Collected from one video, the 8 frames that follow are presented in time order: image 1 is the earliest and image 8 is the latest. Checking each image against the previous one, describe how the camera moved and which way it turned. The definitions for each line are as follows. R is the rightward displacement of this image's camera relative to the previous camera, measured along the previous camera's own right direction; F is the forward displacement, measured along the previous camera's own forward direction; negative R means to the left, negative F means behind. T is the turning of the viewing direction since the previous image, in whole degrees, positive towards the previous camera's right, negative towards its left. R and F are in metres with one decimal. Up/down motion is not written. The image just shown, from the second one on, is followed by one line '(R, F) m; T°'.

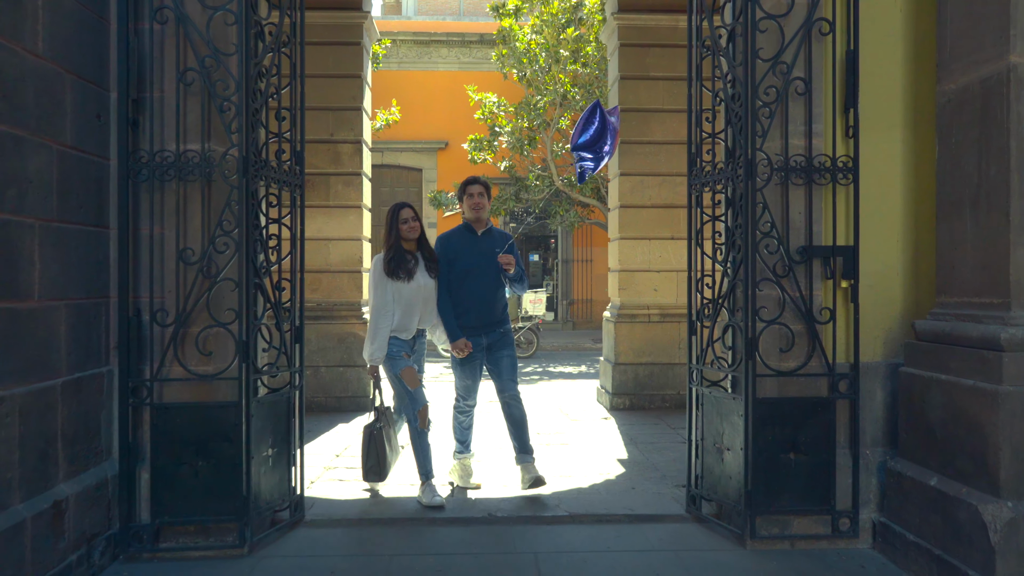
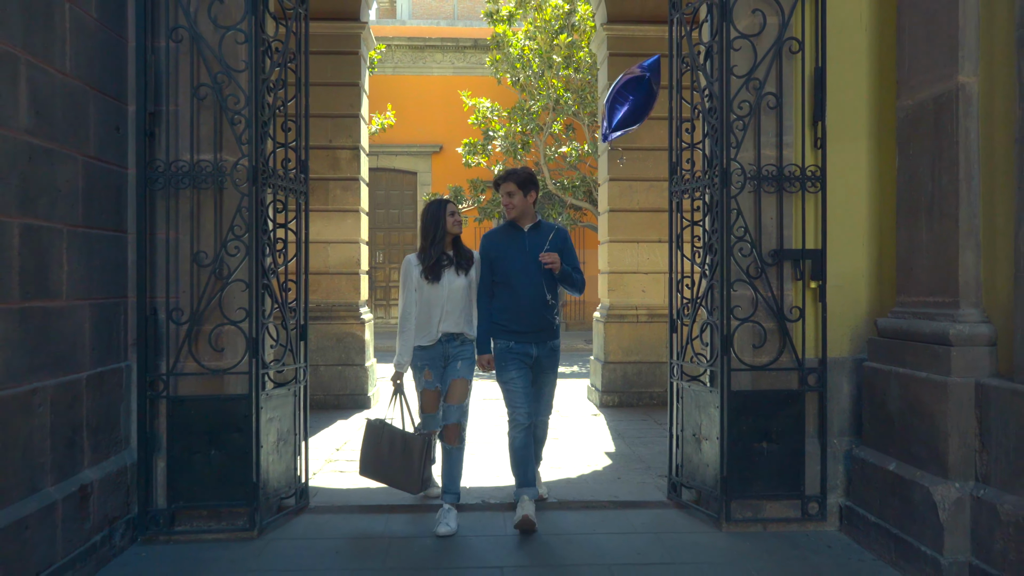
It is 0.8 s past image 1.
(0.0, -0.3) m; 0°
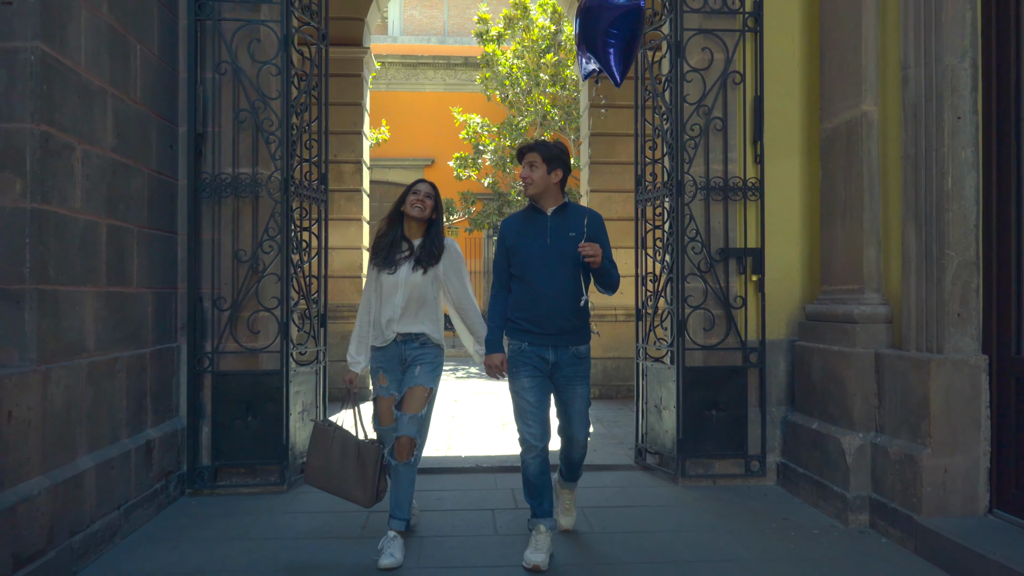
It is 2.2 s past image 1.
(0.0, -0.8) m; +1°
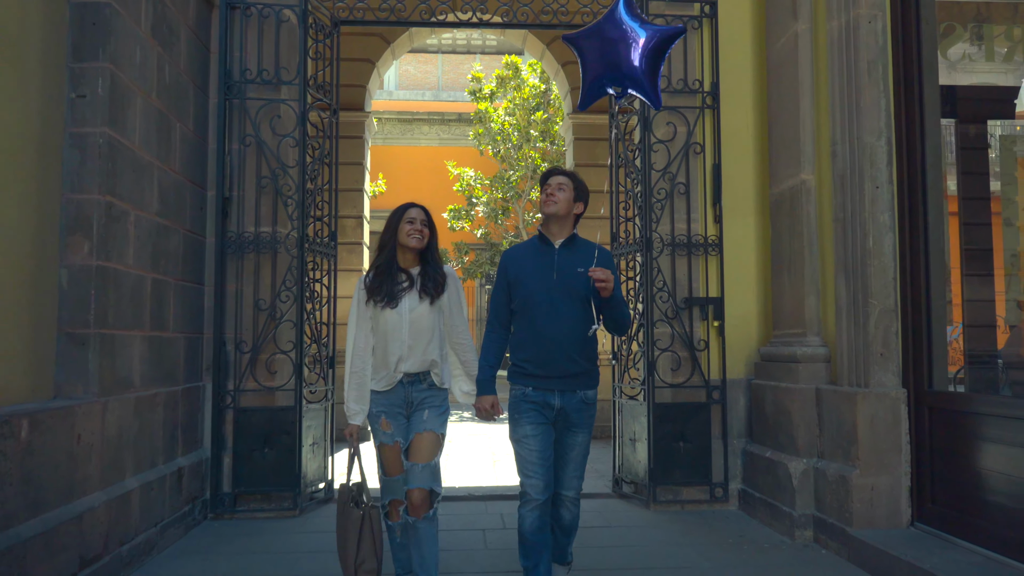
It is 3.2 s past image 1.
(0.0, -0.6) m; 0°
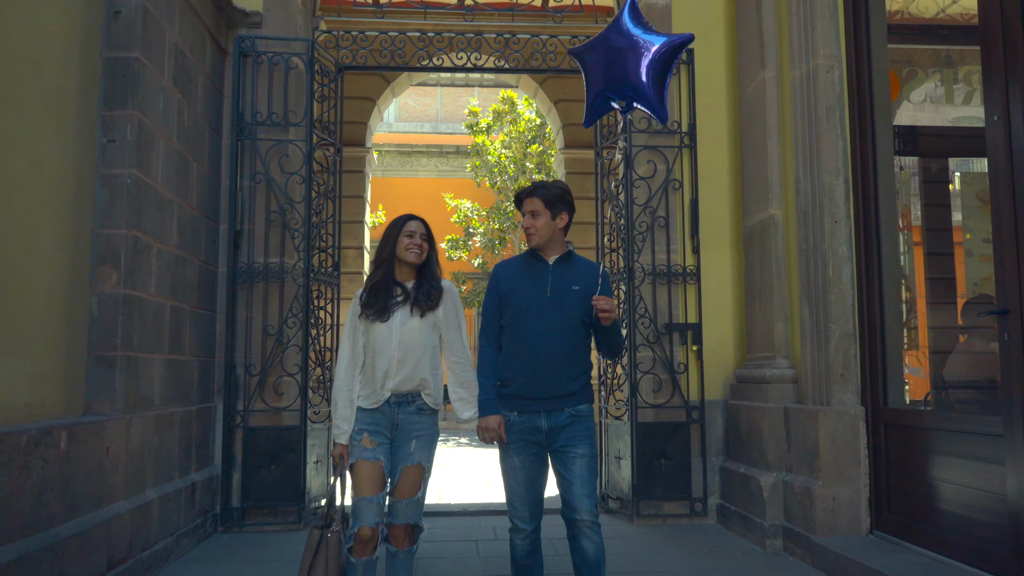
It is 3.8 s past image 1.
(0.0, -0.4) m; 0°
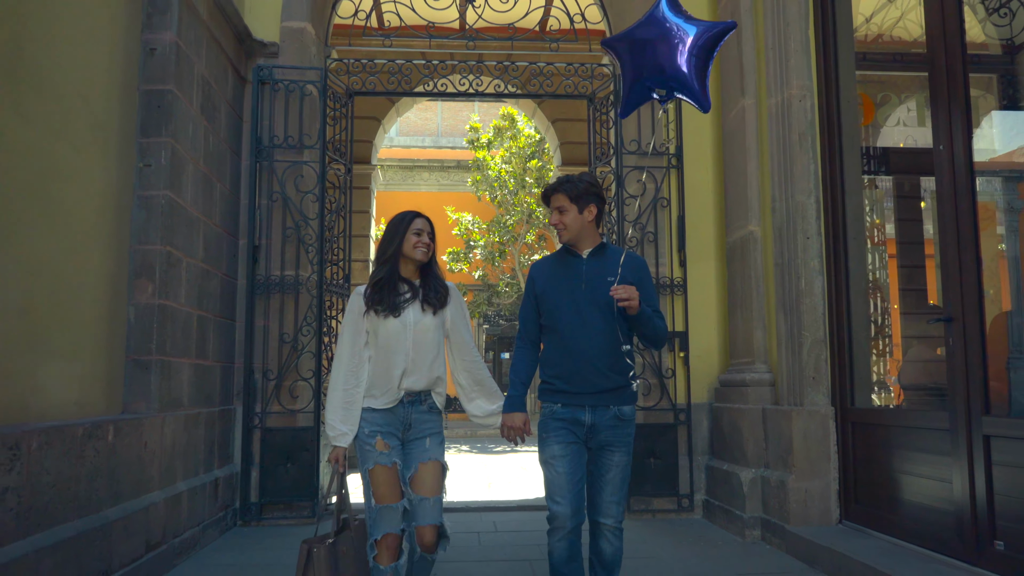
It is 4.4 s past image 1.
(0.0, -0.4) m; 0°
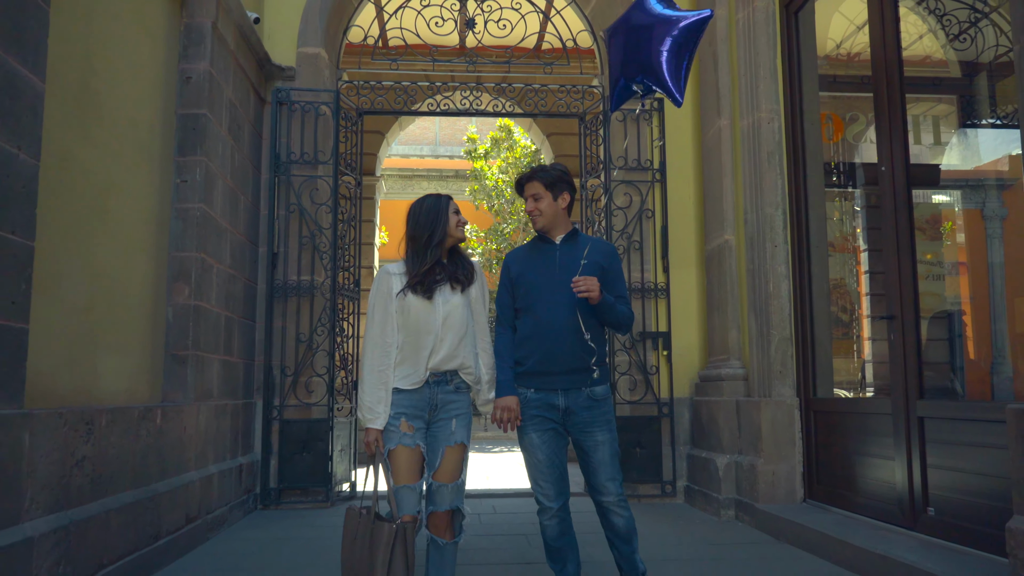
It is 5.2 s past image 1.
(0.0, -0.6) m; 0°
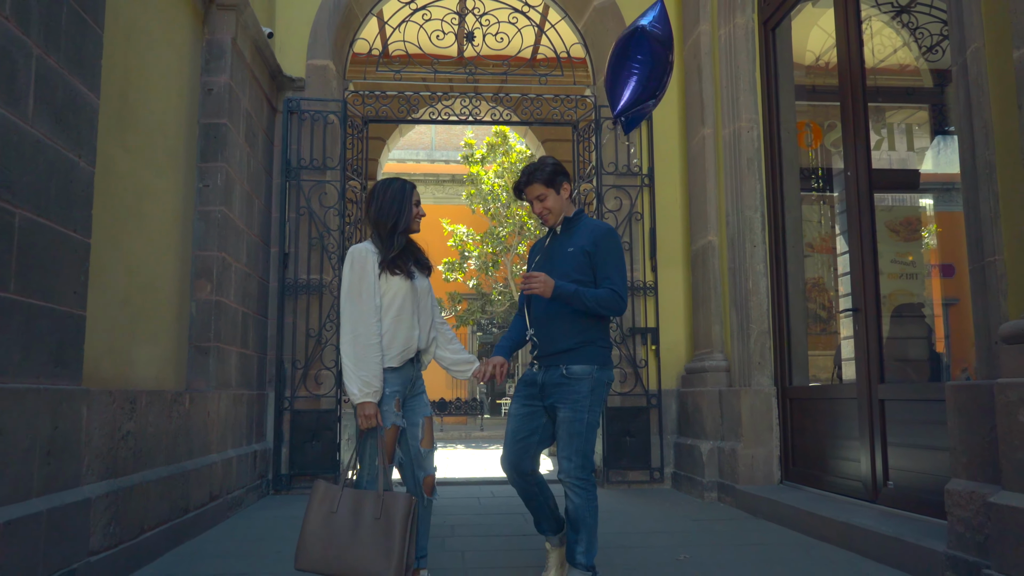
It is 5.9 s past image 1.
(0.0, -0.4) m; 0°
